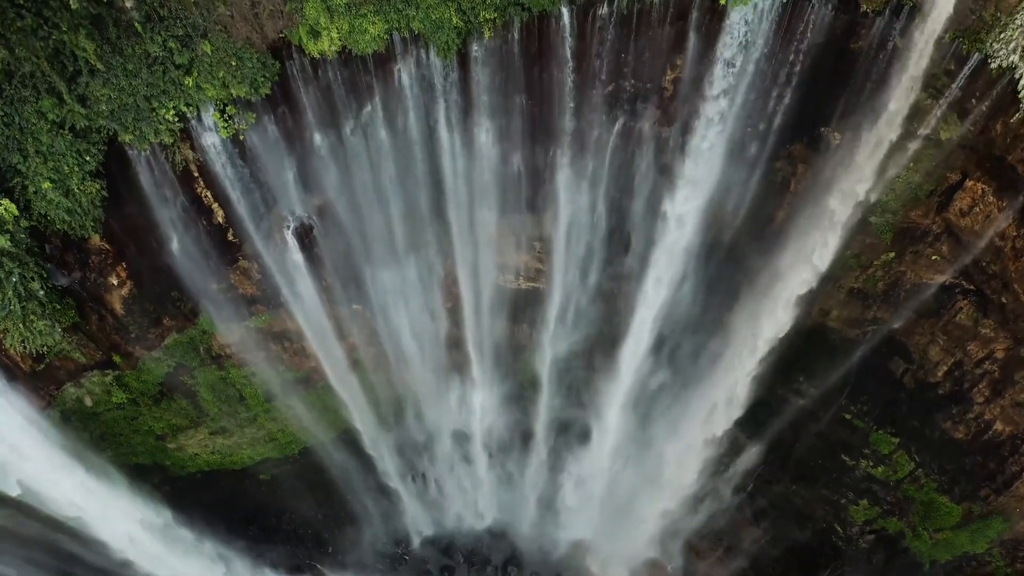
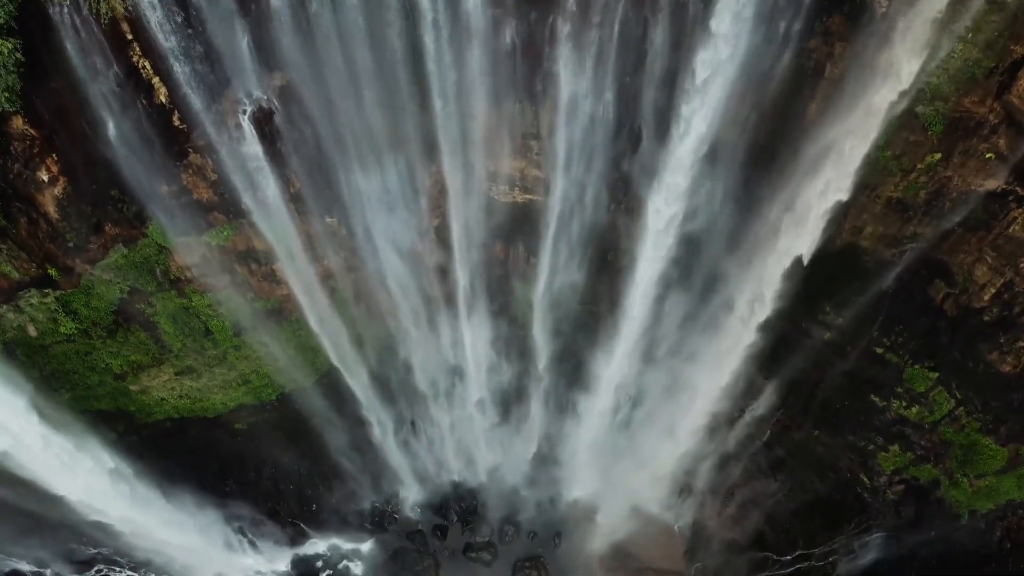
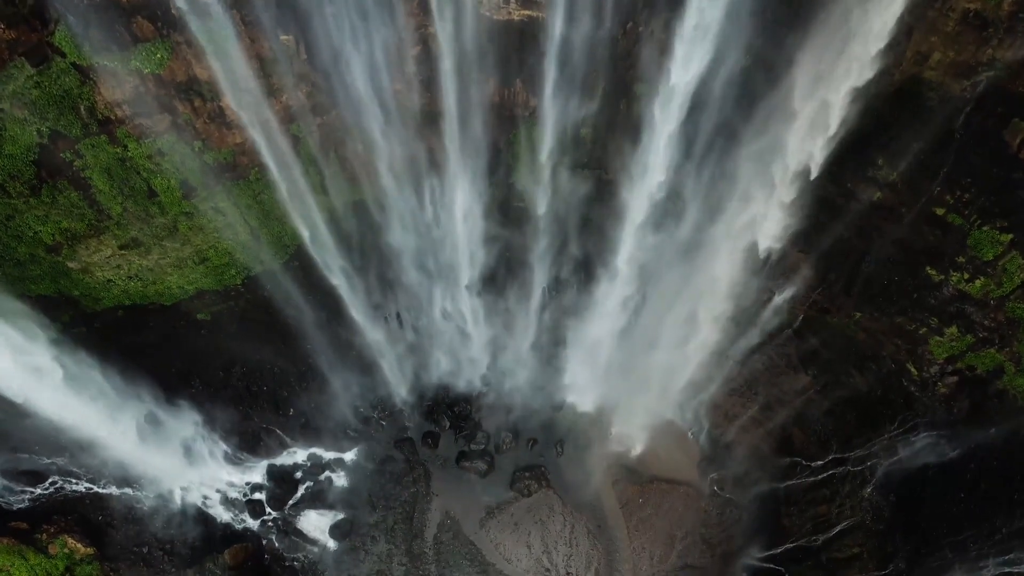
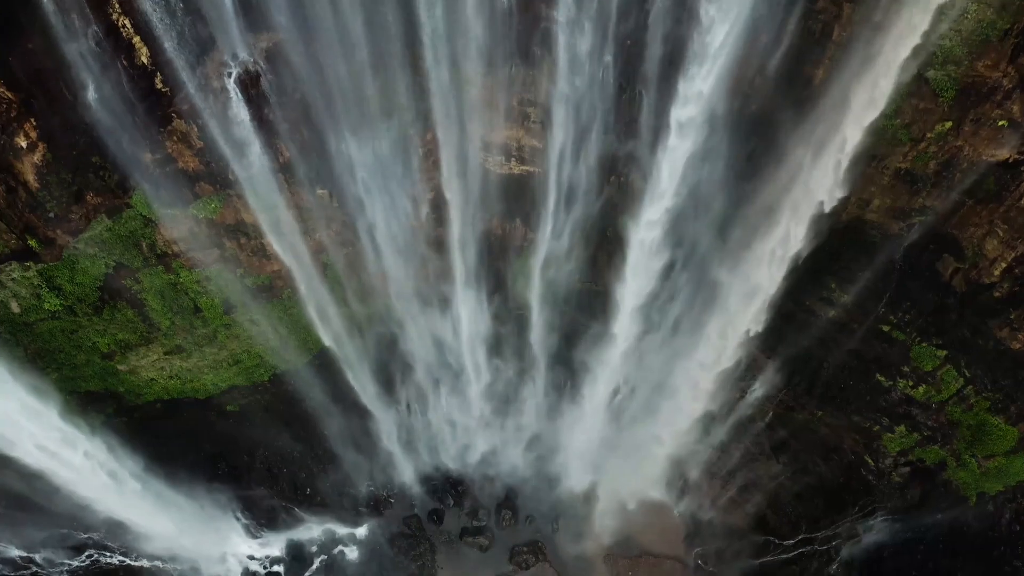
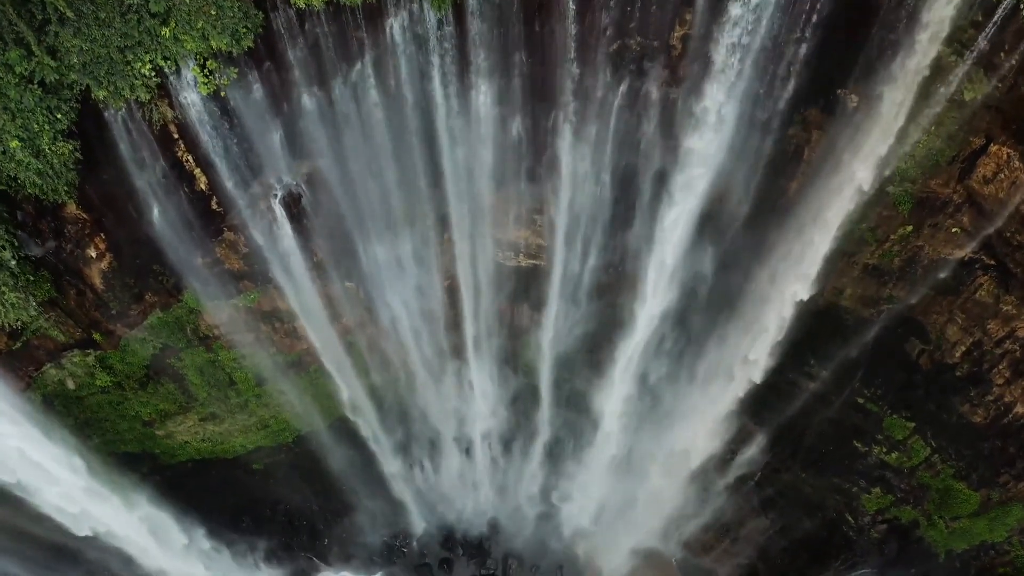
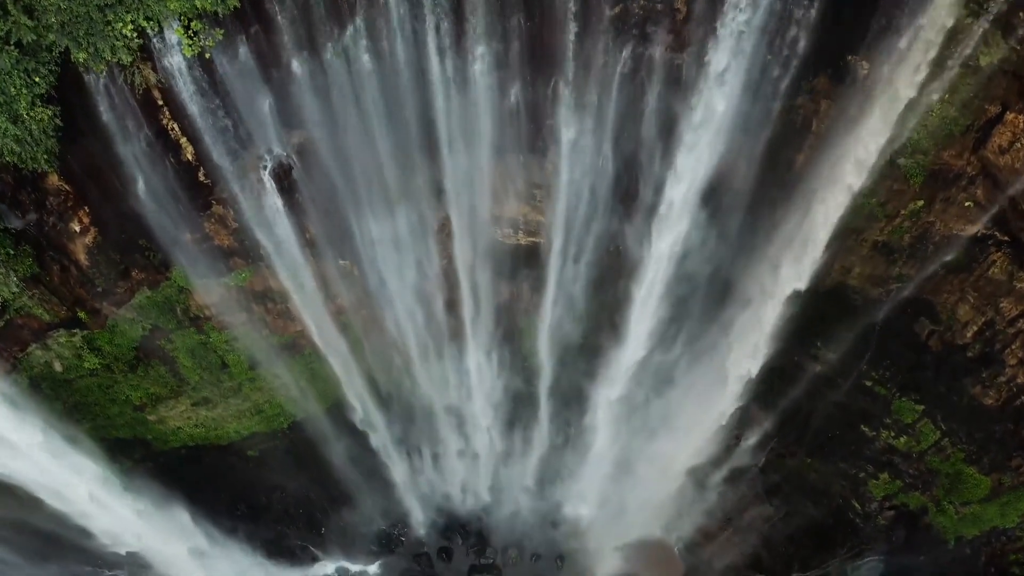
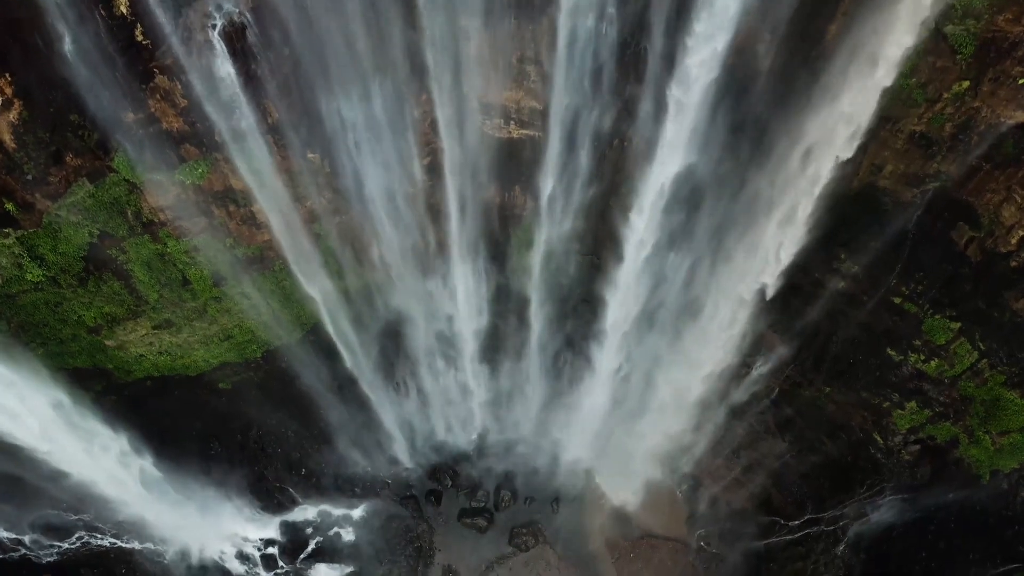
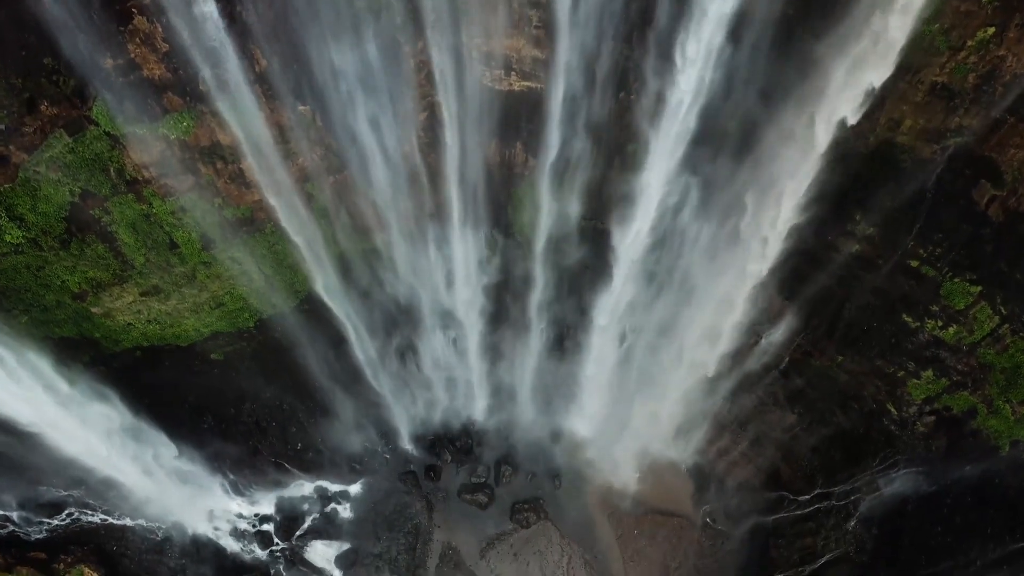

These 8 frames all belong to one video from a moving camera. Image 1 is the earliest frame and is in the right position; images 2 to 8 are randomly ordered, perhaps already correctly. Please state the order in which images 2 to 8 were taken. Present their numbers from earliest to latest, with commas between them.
5, 6, 2, 4, 7, 8, 3
